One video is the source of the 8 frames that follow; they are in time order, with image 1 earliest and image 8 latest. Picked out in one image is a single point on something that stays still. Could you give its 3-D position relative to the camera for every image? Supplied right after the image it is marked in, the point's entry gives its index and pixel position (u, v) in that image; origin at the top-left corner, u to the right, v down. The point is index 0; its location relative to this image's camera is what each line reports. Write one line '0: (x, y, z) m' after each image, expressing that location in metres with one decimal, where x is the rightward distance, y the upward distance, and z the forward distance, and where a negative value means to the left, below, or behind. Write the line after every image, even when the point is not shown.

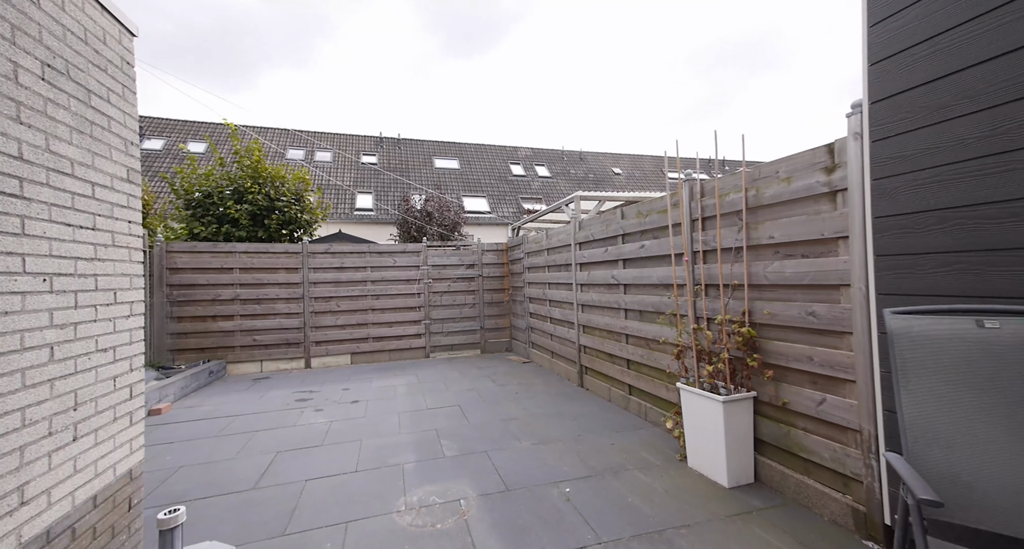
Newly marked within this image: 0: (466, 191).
0: (-1.2, +2.2, +11.7) m
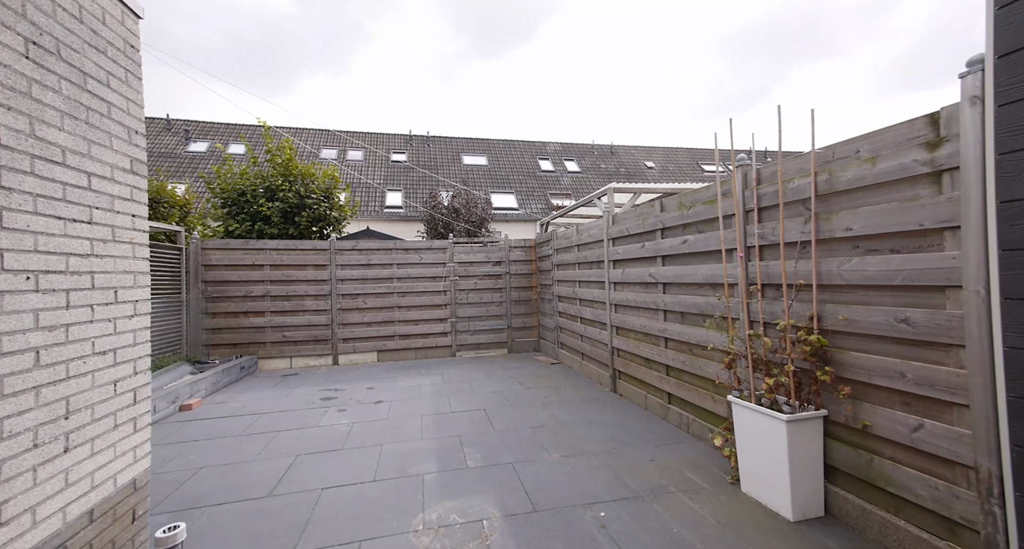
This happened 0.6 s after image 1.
0: (-0.4, +2.3, +11.6) m
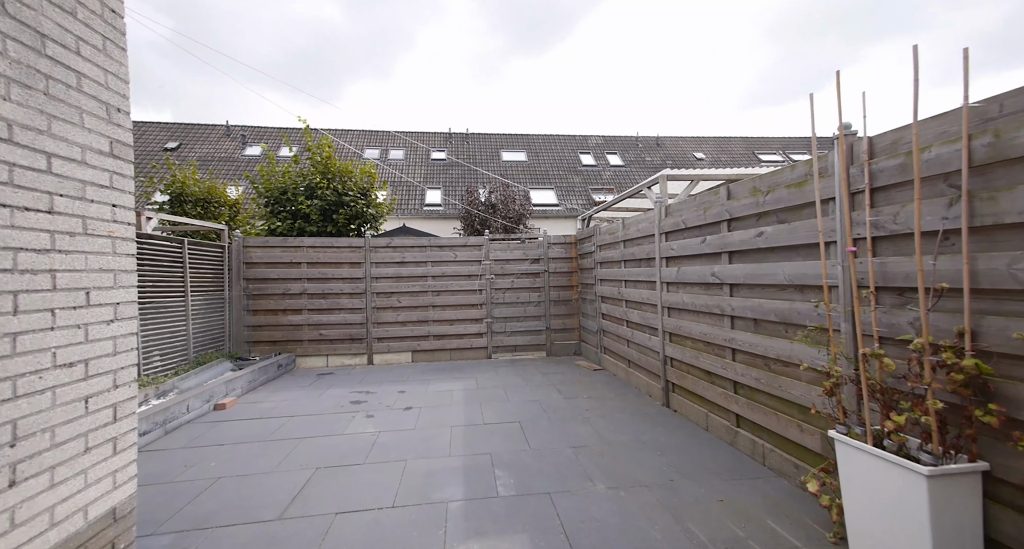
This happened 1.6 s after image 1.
0: (+0.6, +2.3, +11.2) m
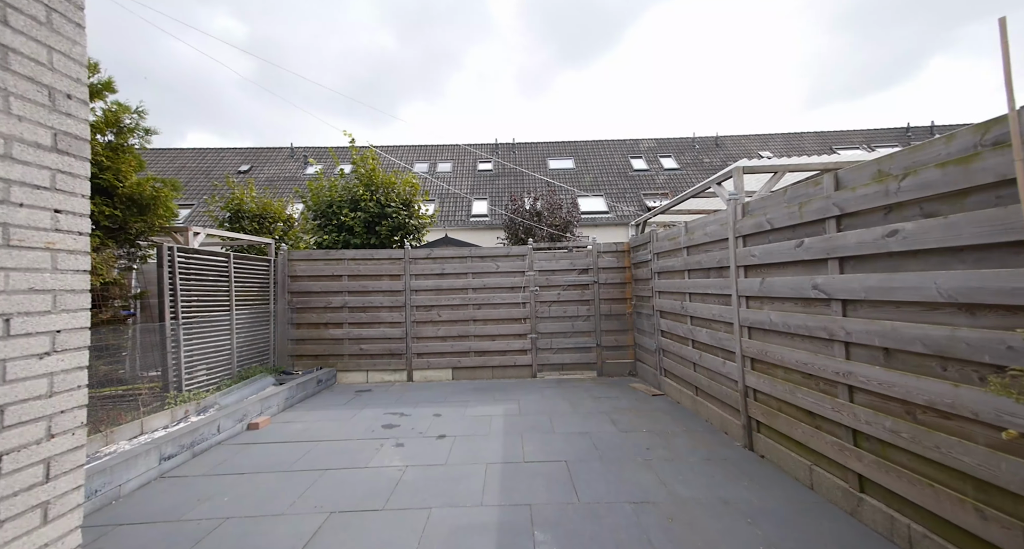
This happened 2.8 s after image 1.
0: (+1.7, +2.1, +10.7) m
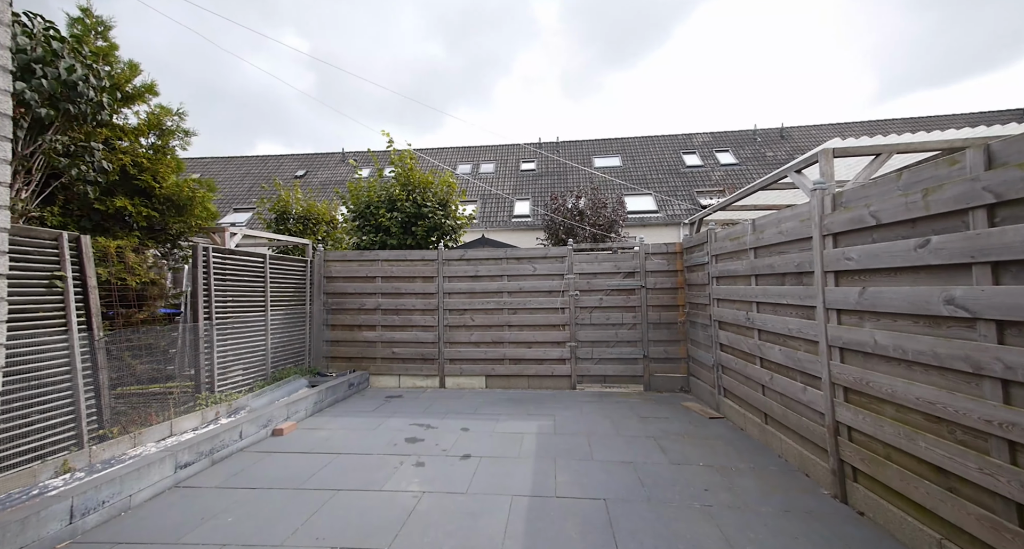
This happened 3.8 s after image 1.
0: (+2.7, +2.0, +10.1) m
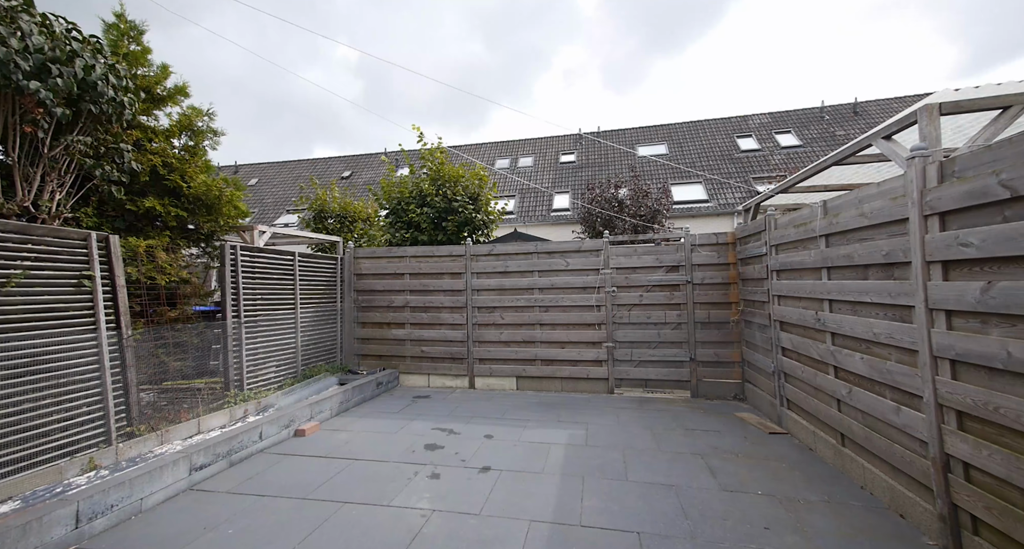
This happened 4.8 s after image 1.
0: (+3.5, +2.1, +9.5) m
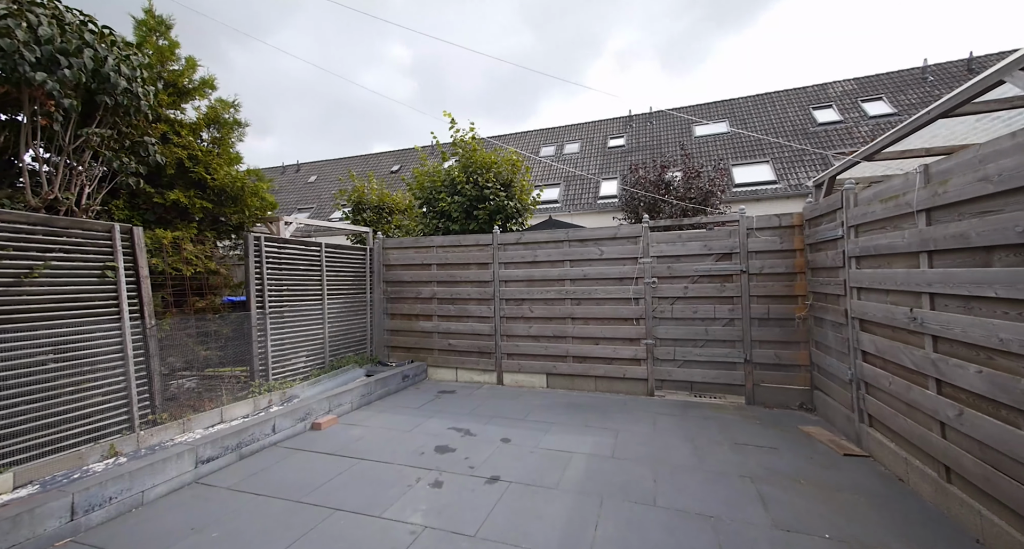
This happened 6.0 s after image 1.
0: (+4.3, +2.3, +8.6) m
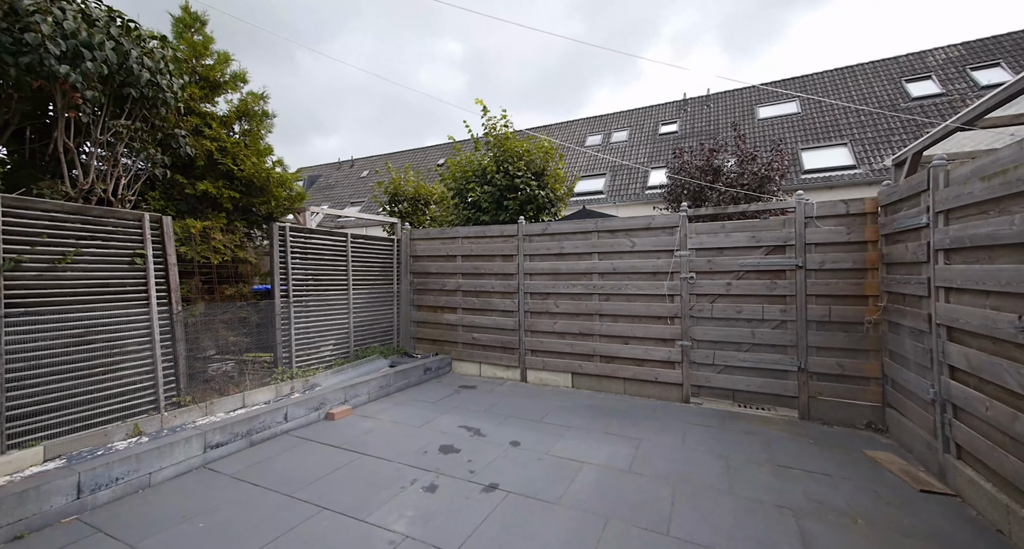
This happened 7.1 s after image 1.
0: (+5.1, +2.3, +7.8) m
